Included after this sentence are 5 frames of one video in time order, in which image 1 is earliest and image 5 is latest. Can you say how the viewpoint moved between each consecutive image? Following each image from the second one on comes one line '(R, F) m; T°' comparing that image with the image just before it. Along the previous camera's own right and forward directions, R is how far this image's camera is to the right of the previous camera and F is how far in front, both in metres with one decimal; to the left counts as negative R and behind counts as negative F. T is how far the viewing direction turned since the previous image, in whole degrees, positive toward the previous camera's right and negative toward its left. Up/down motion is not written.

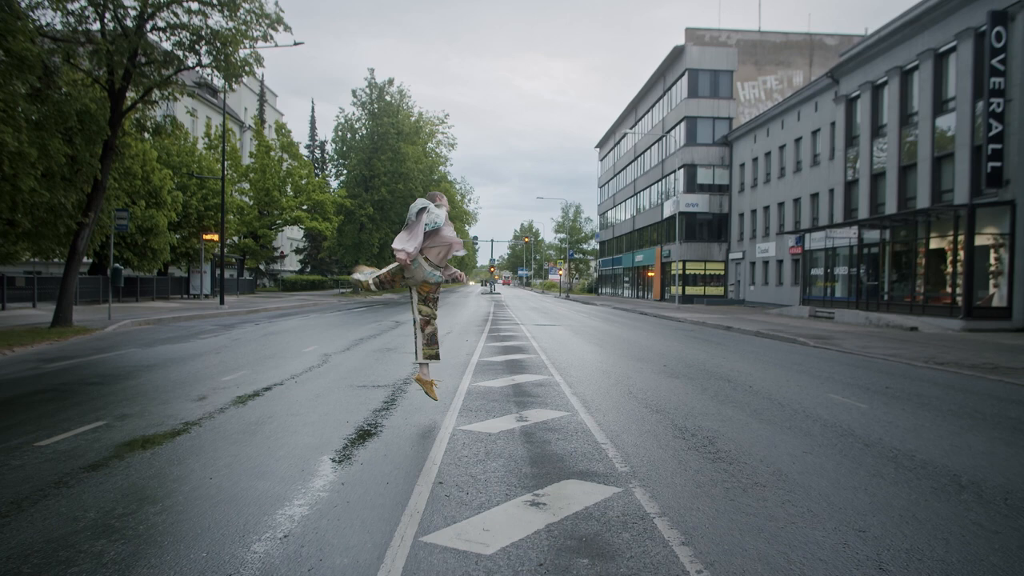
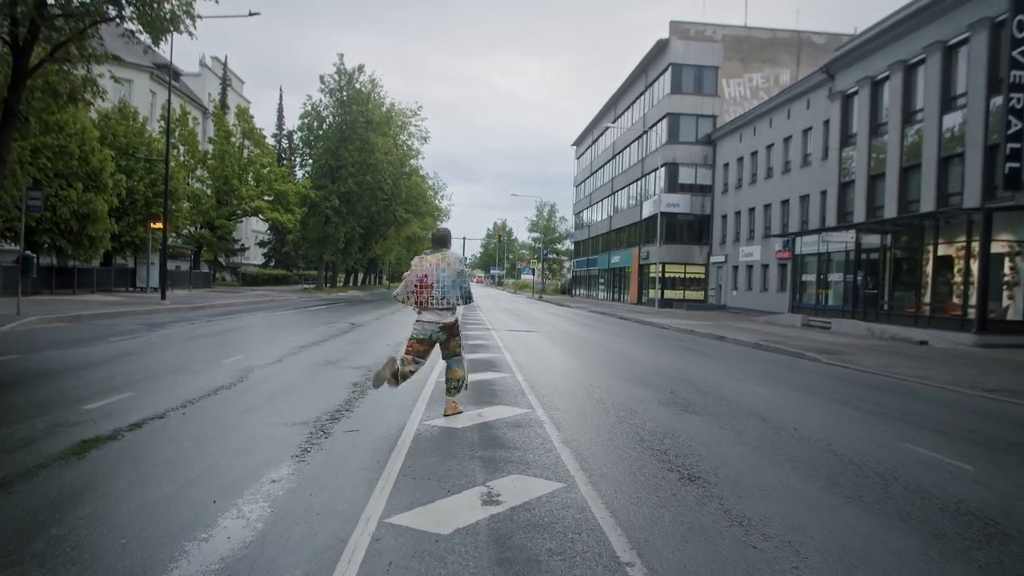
(0.0, +2.4) m; +2°
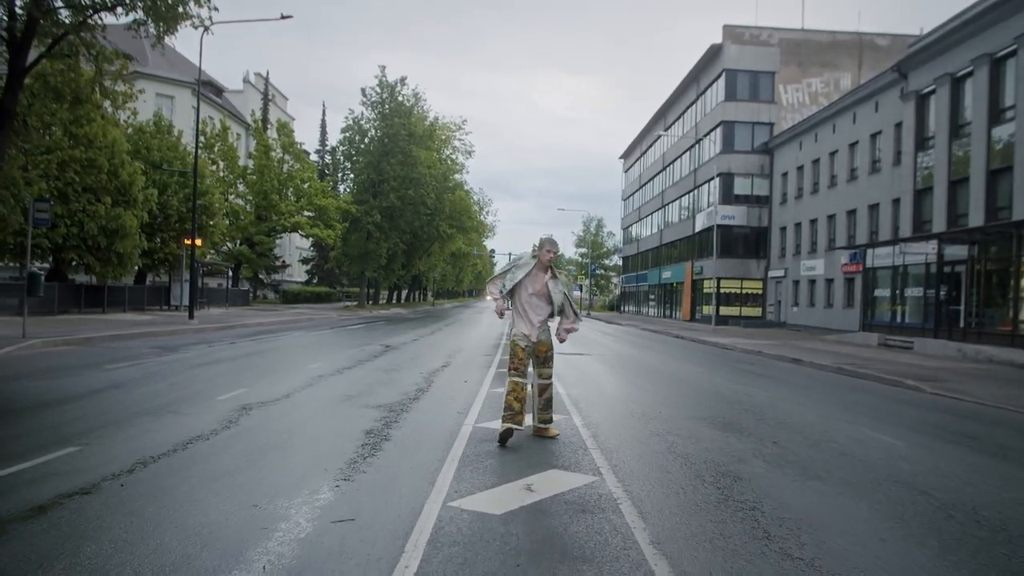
(-0.1, +1.9) m; -3°
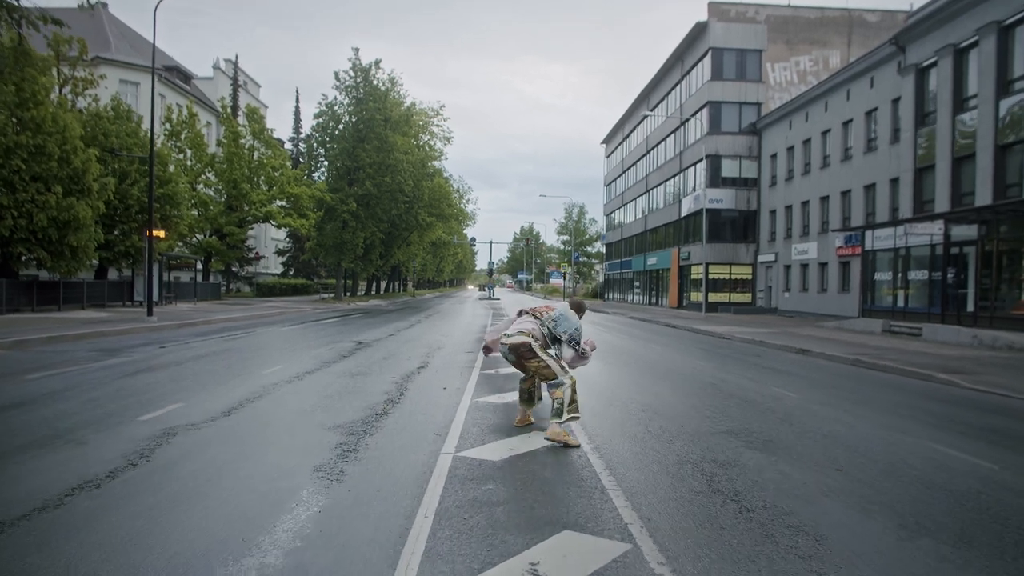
(-0.1, +1.6) m; +1°
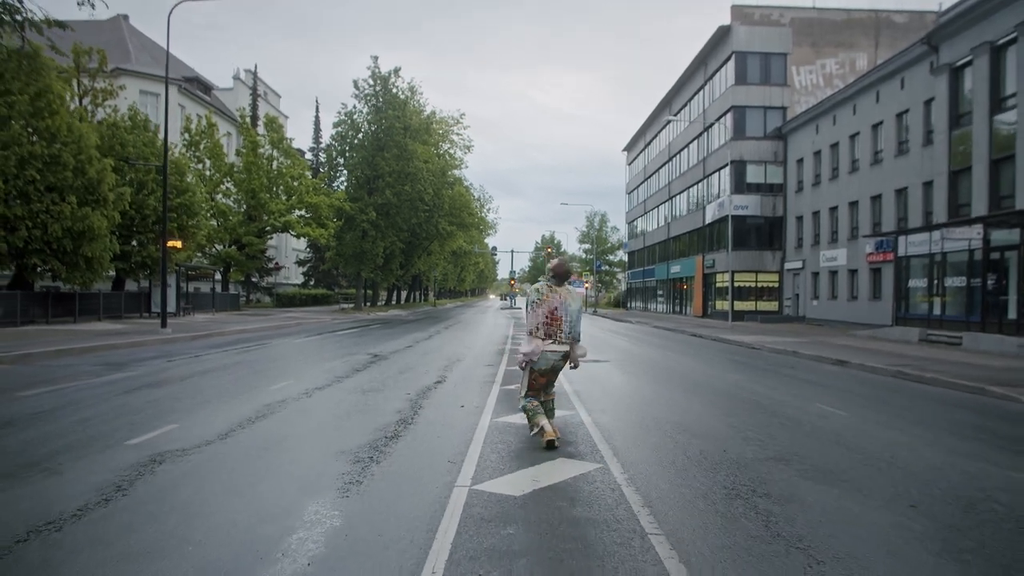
(0.0, +0.7) m; -2°
